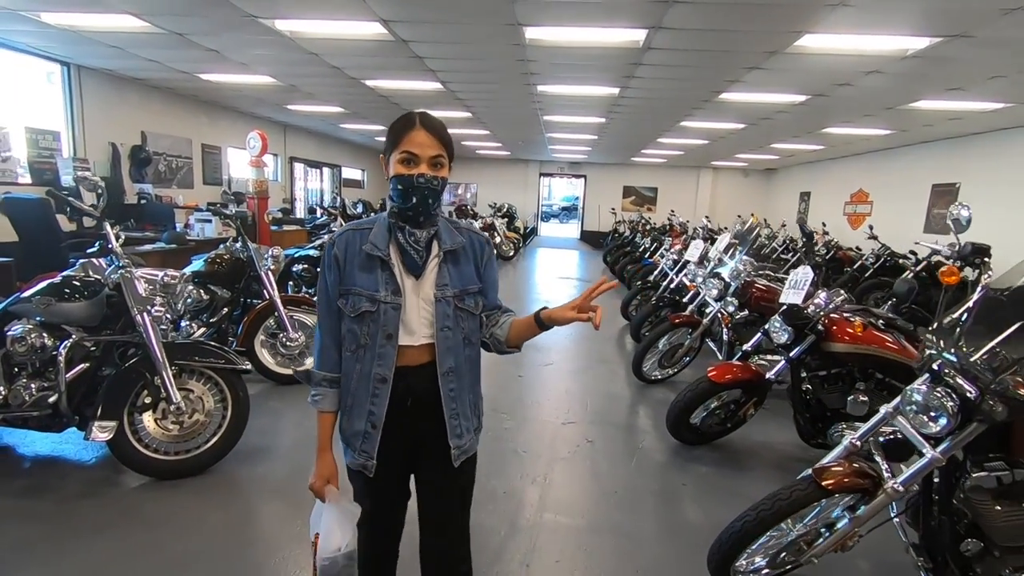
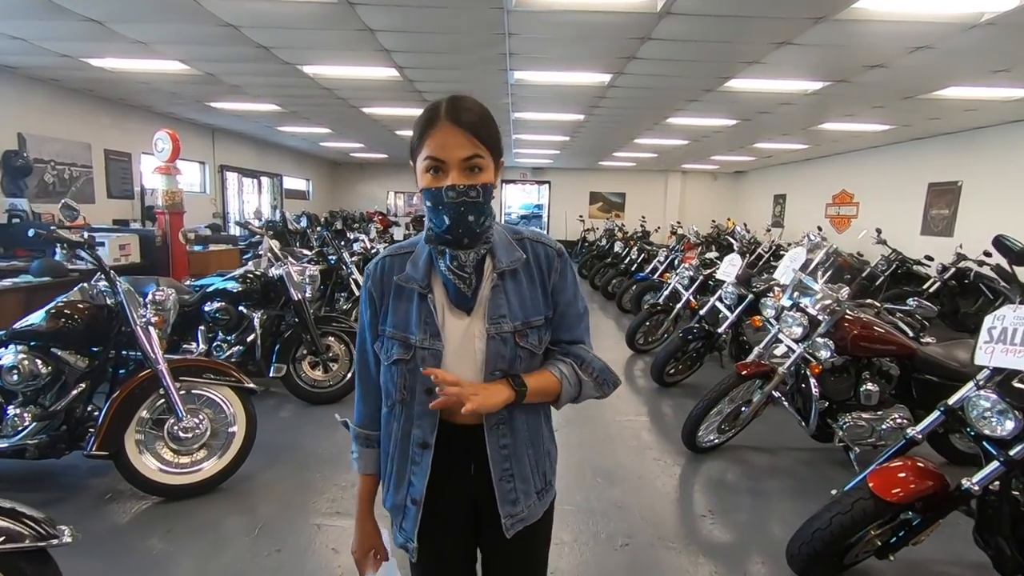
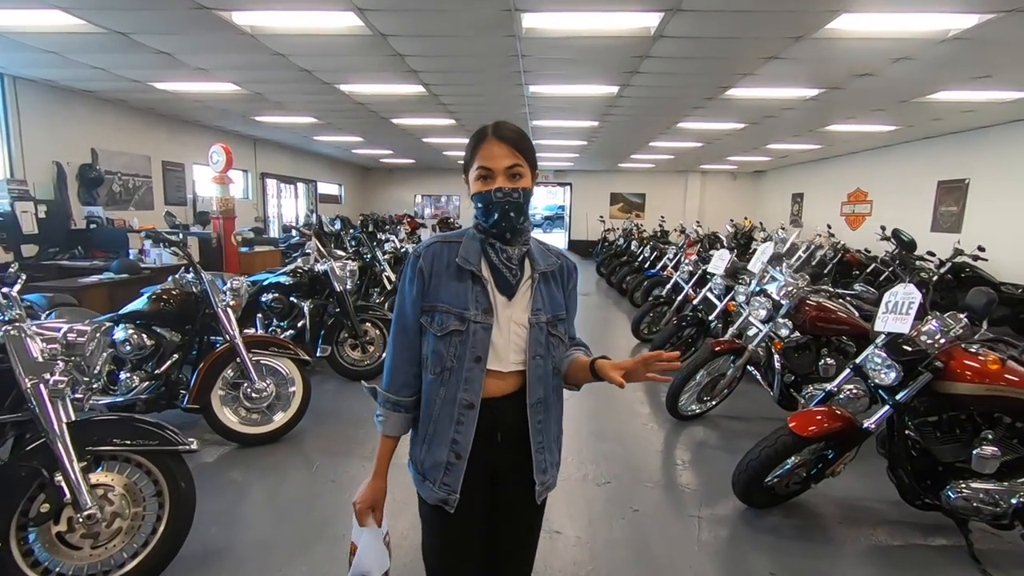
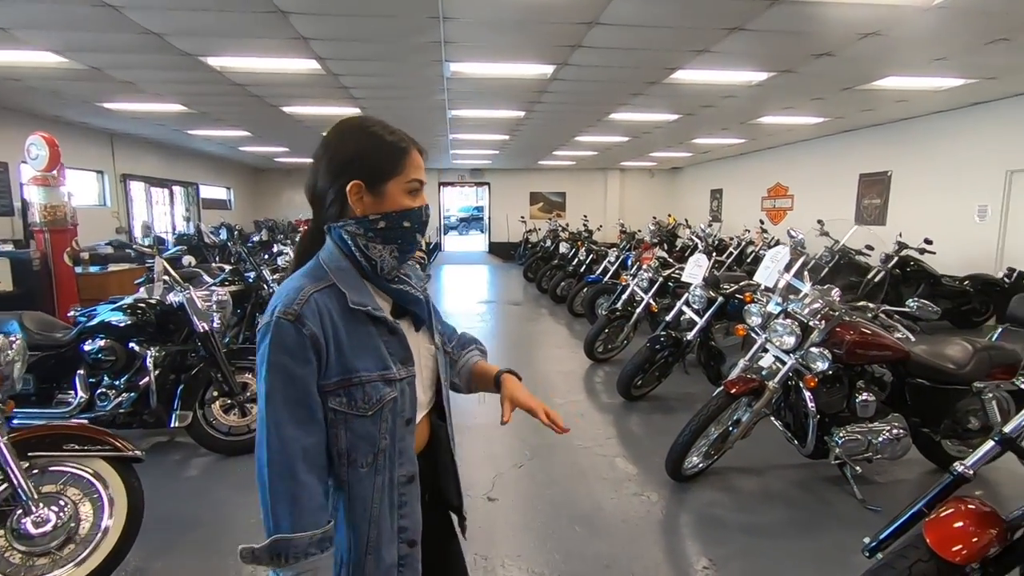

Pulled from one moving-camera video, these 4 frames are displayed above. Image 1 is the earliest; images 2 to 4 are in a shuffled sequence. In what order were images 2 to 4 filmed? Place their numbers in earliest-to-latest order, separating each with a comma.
3, 2, 4
